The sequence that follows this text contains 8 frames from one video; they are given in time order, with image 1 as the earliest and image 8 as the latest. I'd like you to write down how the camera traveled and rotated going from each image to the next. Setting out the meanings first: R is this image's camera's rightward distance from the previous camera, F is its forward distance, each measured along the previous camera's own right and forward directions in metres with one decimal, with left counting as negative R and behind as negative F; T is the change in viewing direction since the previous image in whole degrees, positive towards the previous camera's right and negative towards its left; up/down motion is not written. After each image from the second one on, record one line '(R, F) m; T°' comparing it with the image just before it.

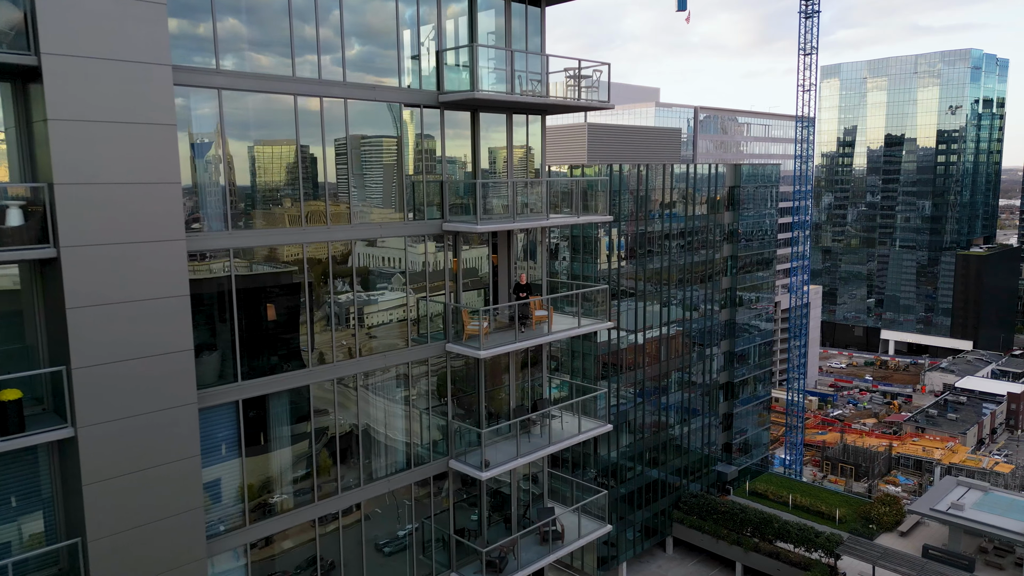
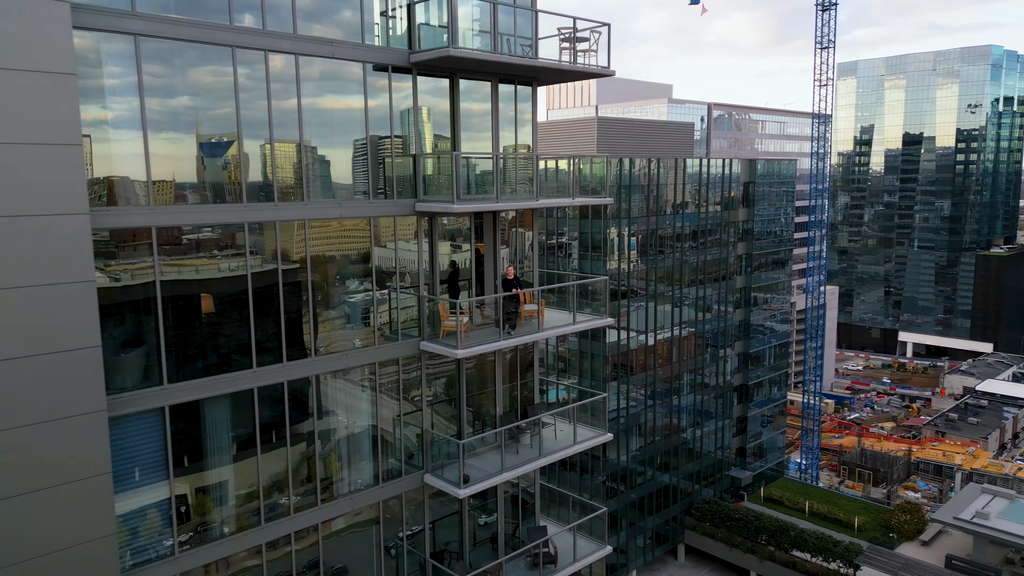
(+0.3, +1.1) m; -1°
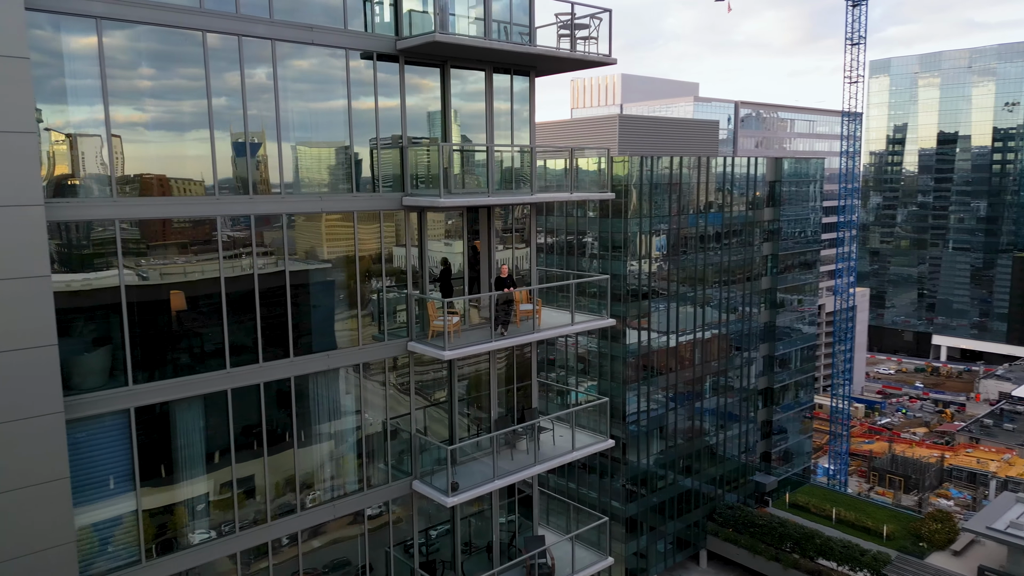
(+0.3, +0.4) m; -2°
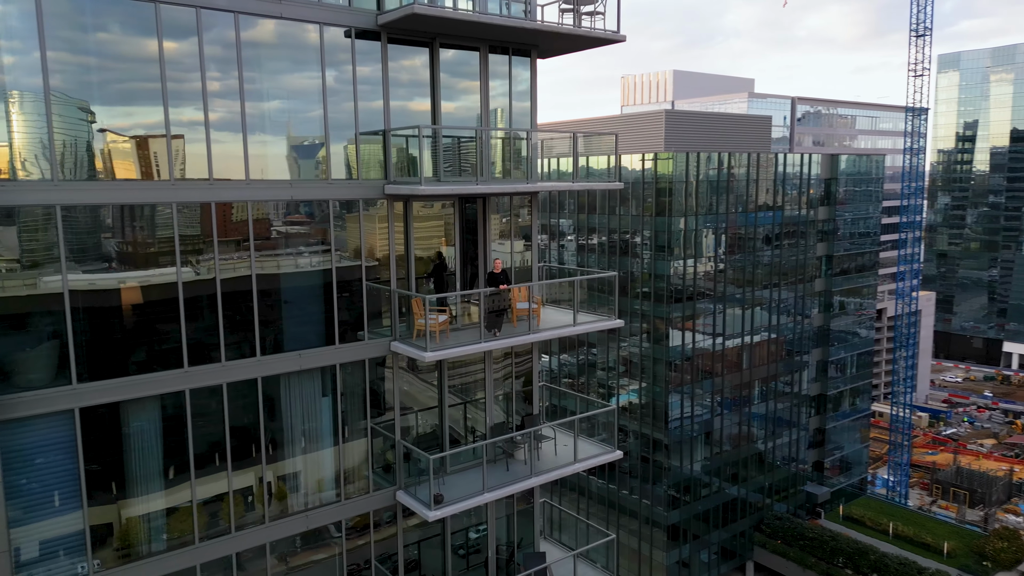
(+0.5, +0.6) m; -4°
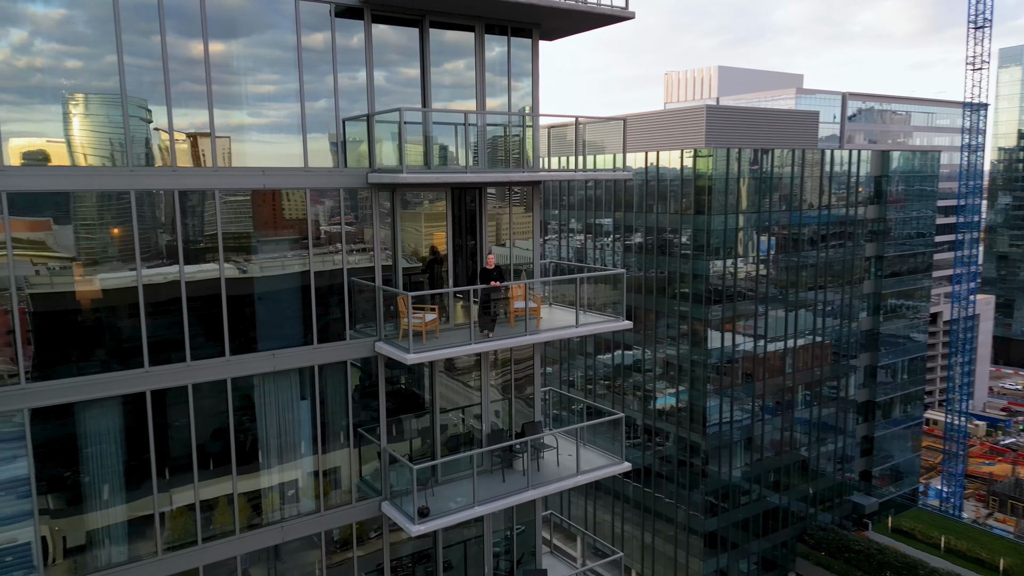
(+0.4, +0.5) m; -3°
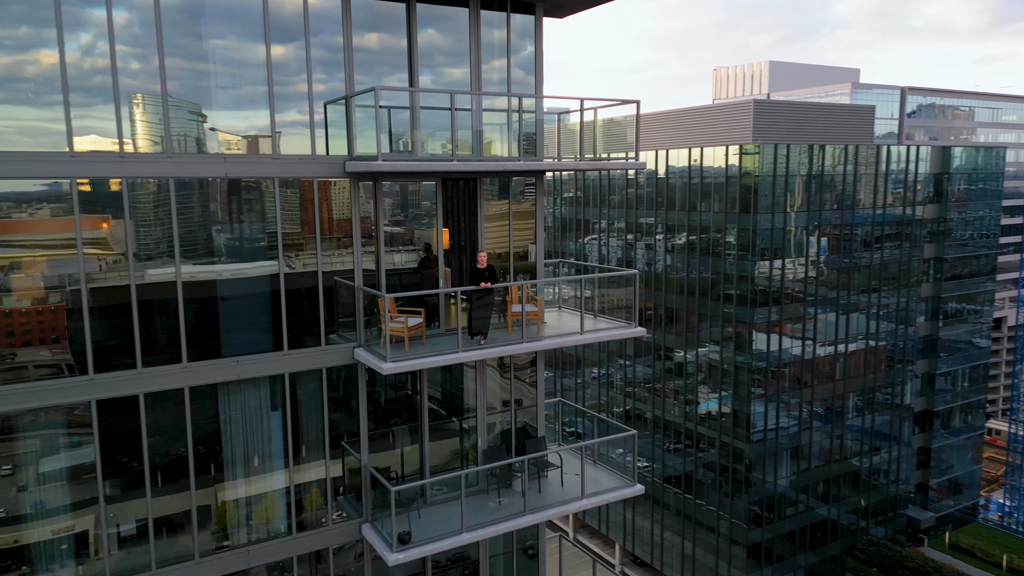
(+0.4, +0.7) m; -4°
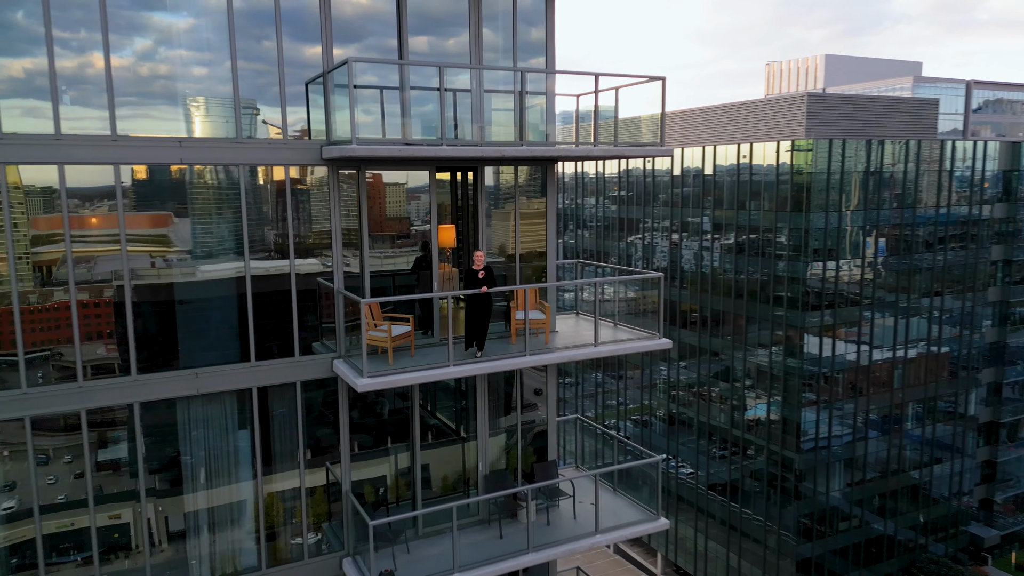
(+0.3, +0.8) m; -4°
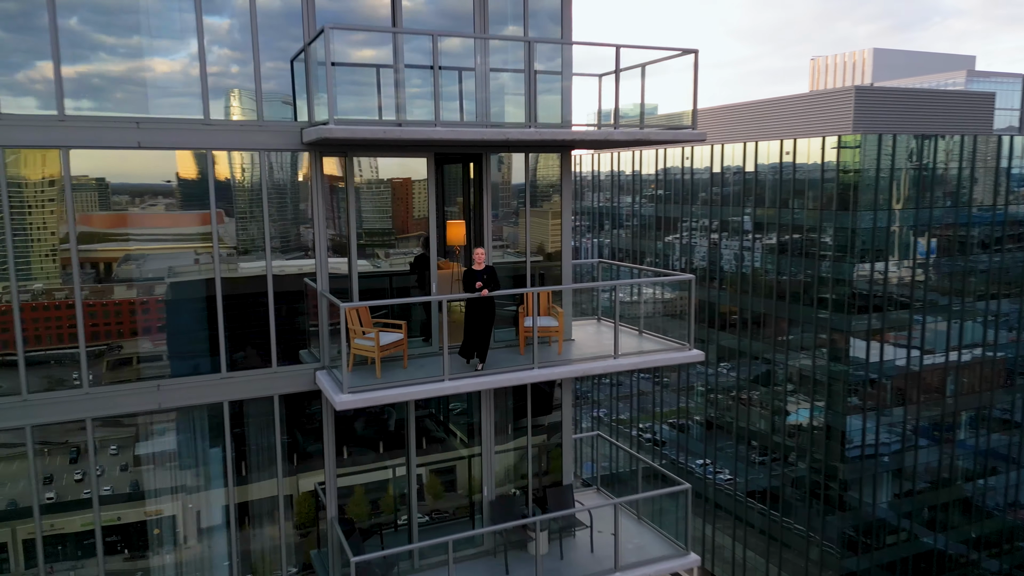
(+0.2, +0.6) m; -3°
